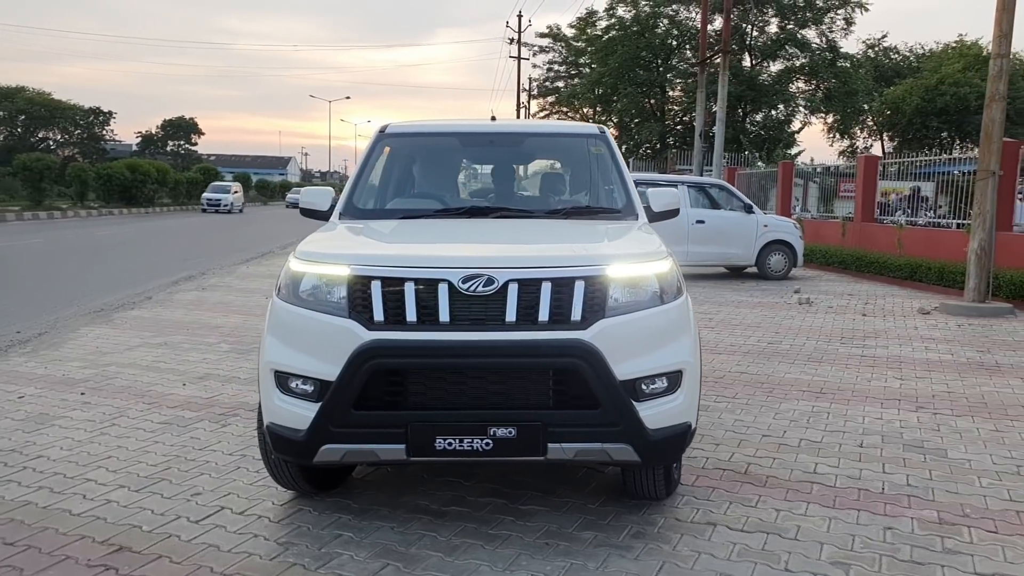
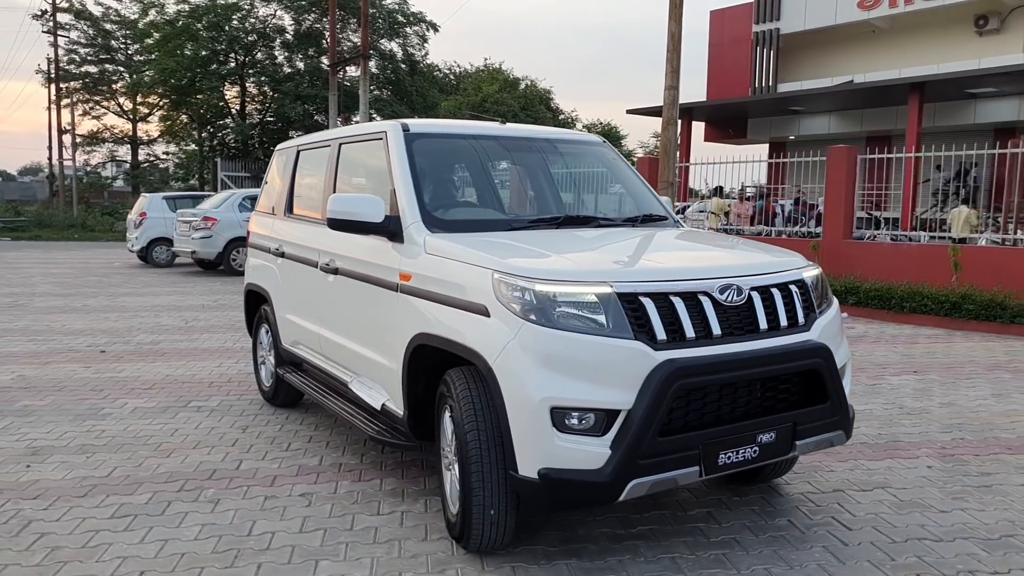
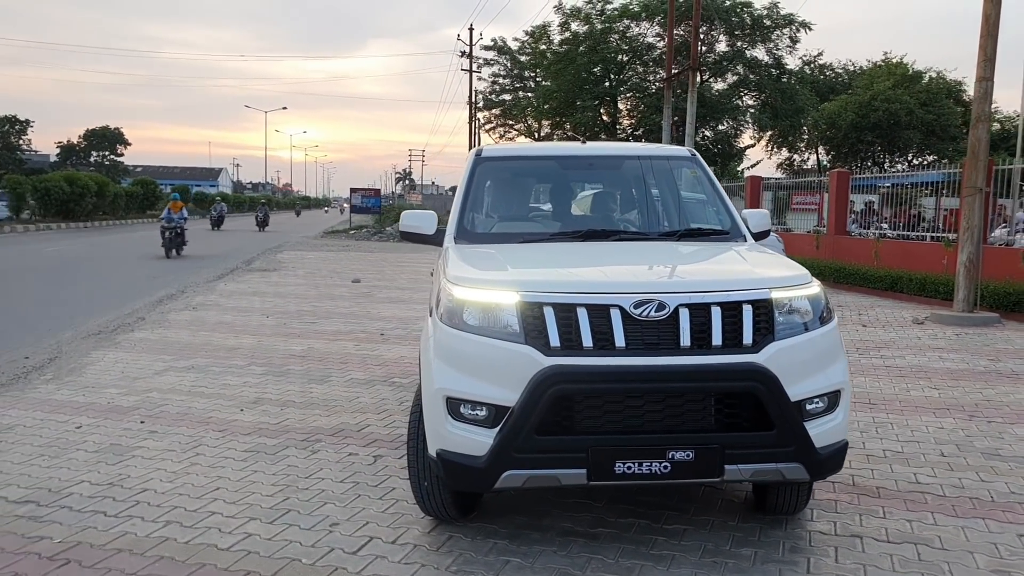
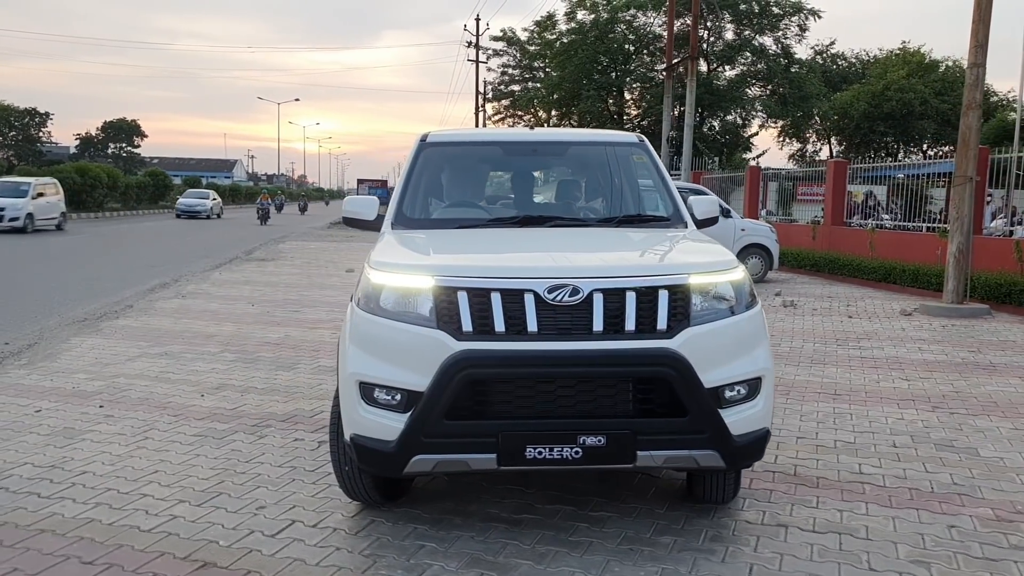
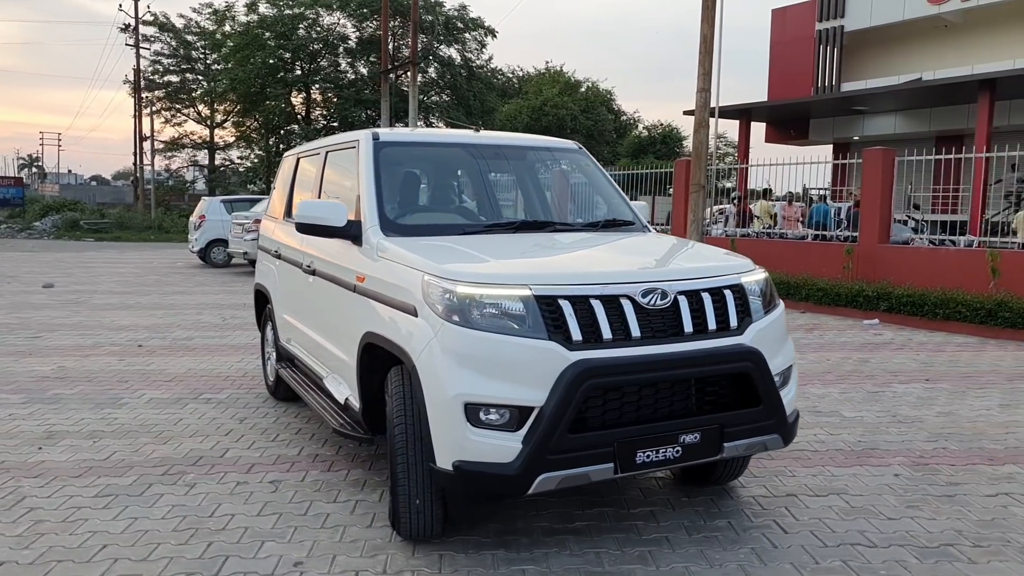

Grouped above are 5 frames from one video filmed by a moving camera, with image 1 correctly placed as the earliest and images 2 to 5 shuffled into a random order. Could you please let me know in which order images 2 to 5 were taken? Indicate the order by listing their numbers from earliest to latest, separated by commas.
4, 3, 5, 2
